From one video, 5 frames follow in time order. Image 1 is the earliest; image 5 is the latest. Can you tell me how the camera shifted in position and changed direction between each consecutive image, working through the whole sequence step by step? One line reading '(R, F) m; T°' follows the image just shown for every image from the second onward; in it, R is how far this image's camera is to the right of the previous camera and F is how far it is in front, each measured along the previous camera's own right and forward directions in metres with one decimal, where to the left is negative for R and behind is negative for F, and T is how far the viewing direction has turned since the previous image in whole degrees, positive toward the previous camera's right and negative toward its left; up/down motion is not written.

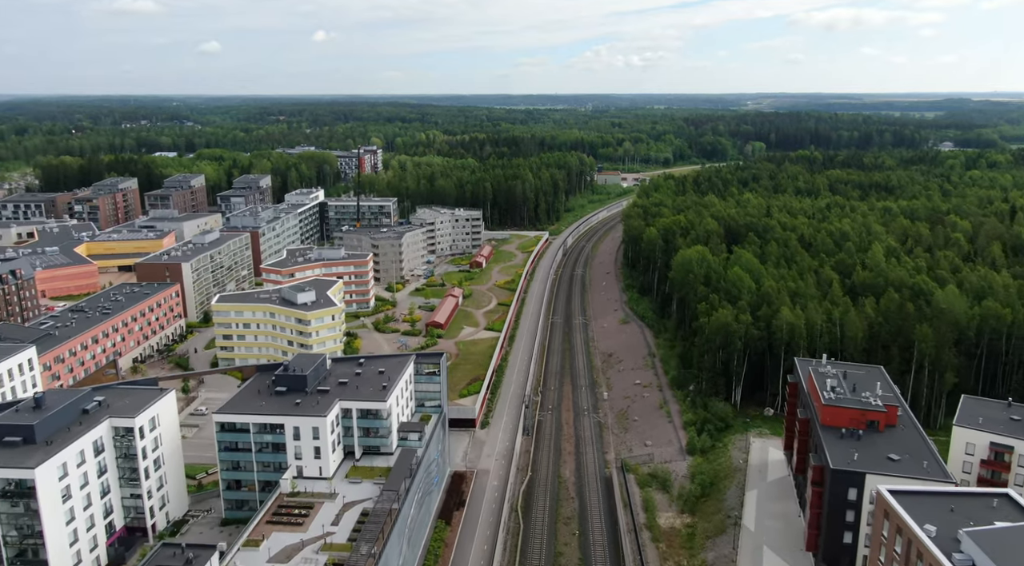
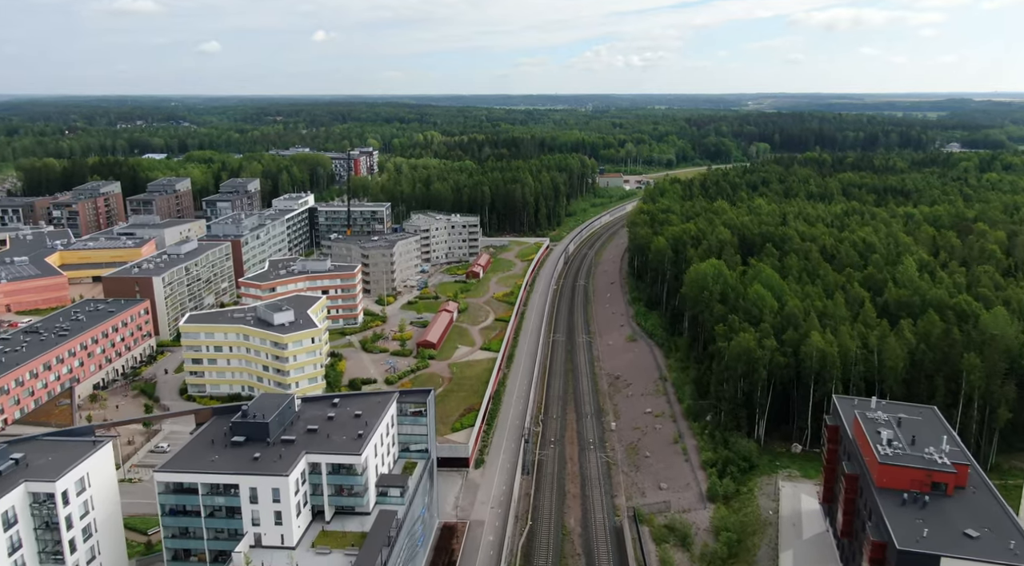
(+0.1, +5.0) m; 0°
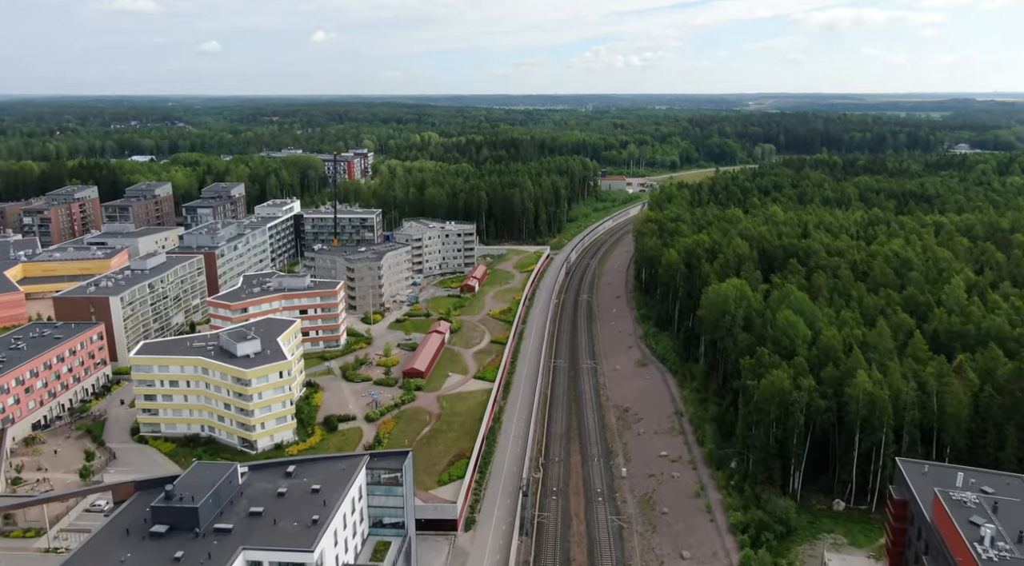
(+0.2, +6.1) m; 0°
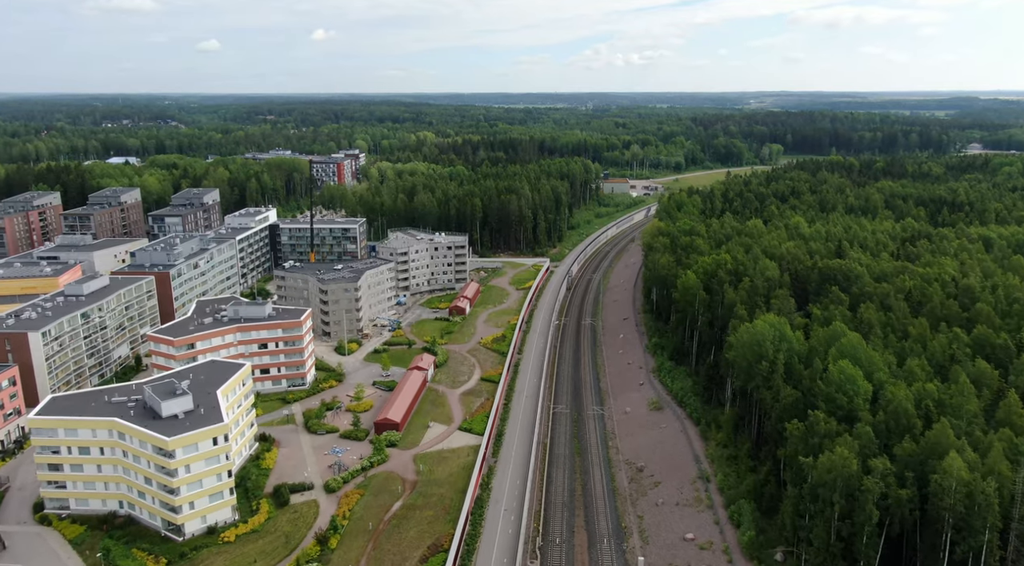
(+0.4, +8.4) m; 0°
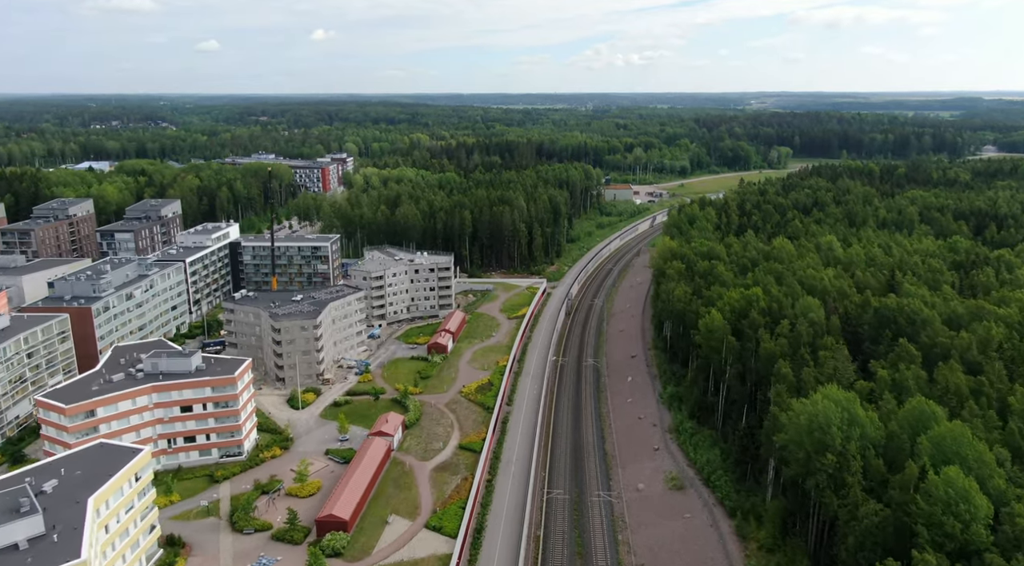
(+0.8, +10.2) m; 0°
